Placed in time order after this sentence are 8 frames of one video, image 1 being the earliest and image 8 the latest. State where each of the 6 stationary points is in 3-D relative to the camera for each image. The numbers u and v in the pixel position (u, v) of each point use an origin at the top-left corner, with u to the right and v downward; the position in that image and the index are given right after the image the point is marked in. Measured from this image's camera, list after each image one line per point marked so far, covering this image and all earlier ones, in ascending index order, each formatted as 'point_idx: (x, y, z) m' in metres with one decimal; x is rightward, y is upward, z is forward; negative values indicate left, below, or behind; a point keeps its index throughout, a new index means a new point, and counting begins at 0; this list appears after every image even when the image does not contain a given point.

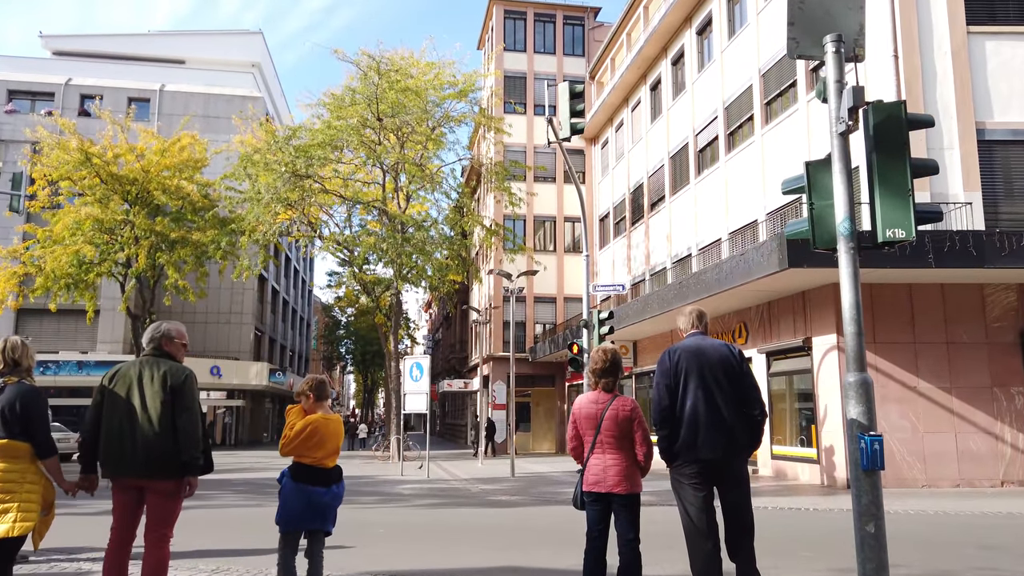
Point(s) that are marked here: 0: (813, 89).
0: (+7.0, +4.6, +17.7) m
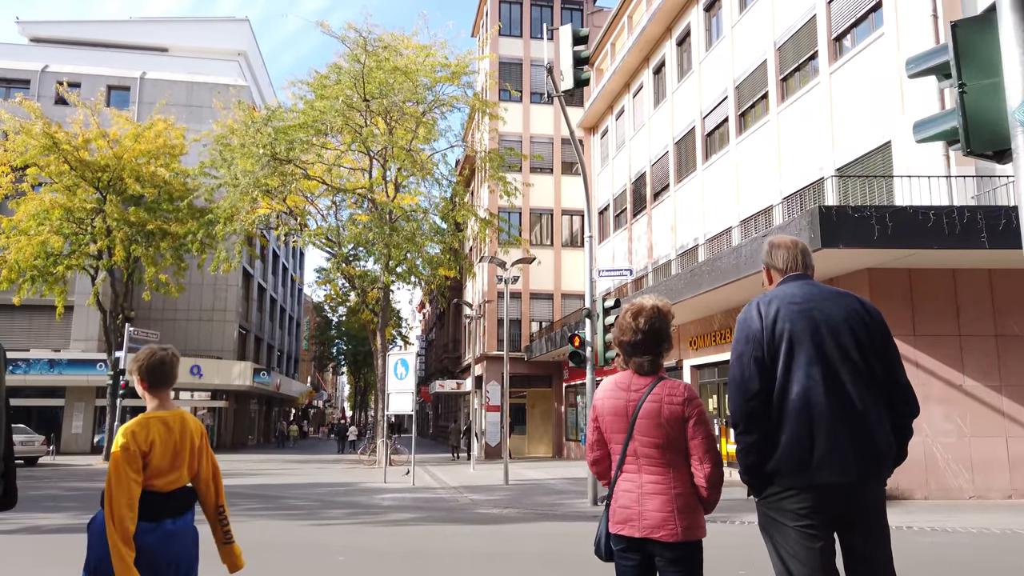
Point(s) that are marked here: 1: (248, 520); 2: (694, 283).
0: (+6.9, +4.9, +16.2) m
1: (-3.6, -3.2, +10.4) m
2: (+3.7, +0.1, +15.6) m
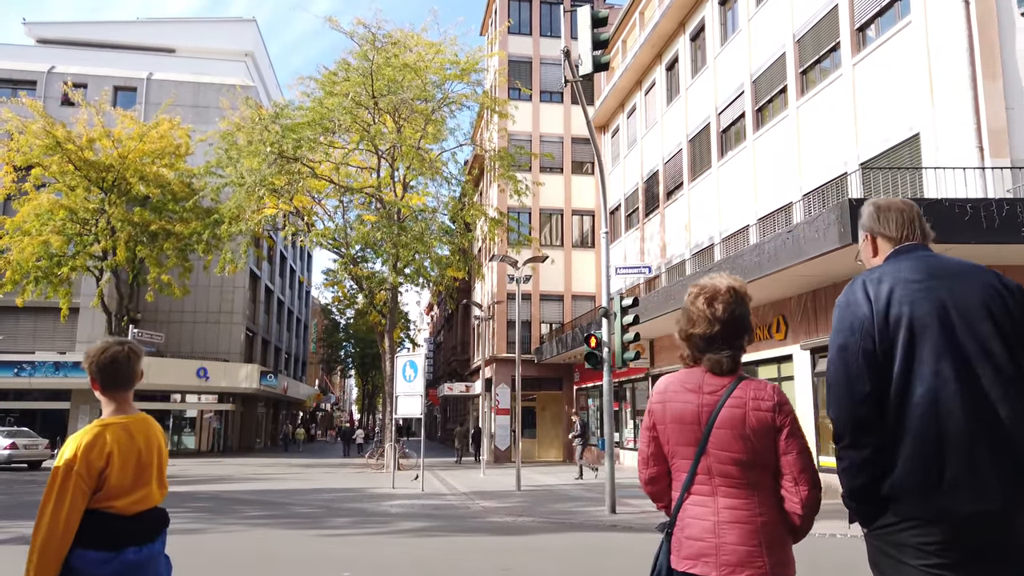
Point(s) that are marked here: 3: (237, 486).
0: (+7.2, +4.9, +15.6) m
1: (-3.4, -3.2, +9.9) m
2: (+4.0, +0.1, +15.0) m
3: (-6.6, -4.8, +18.4) m
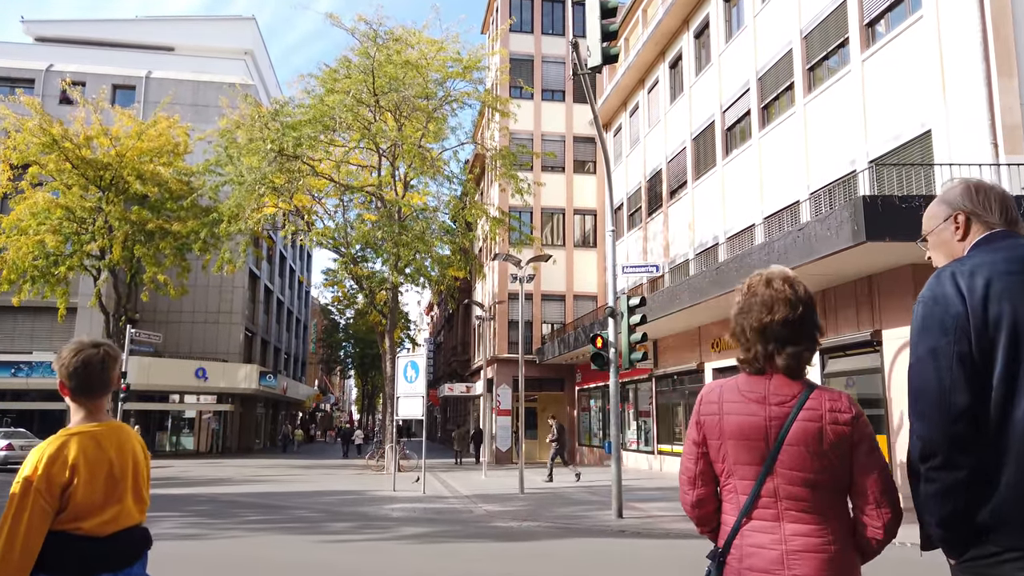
0: (+7.2, +4.9, +15.3) m
1: (-3.4, -3.1, +9.6) m
2: (+4.1, +0.1, +14.8) m
3: (-6.6, -4.8, +18.1) m
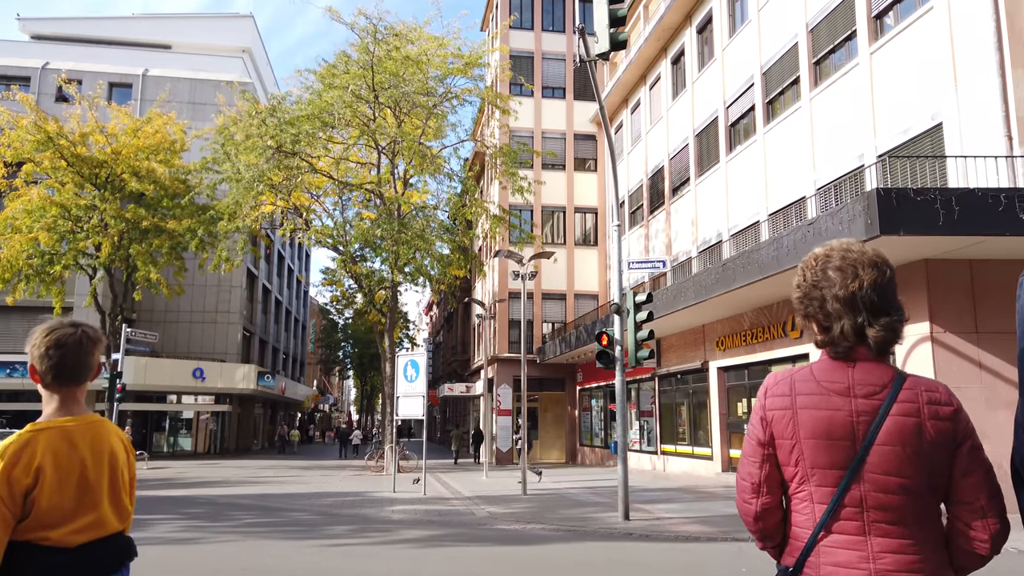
0: (+7.3, +4.9, +15.1) m
1: (-3.3, -3.1, +9.3) m
2: (+4.1, +0.2, +14.5) m
3: (-6.5, -4.7, +17.8) m
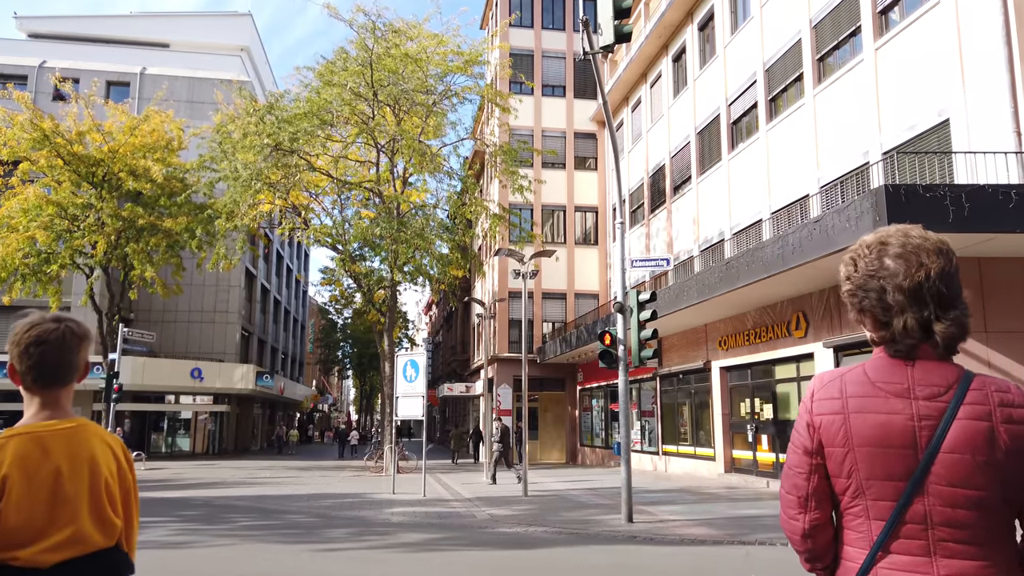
0: (+7.3, +5.0, +14.9) m
1: (-3.3, -3.1, +9.2) m
2: (+4.1, +0.2, +14.3) m
3: (-6.5, -4.7, +17.6) m
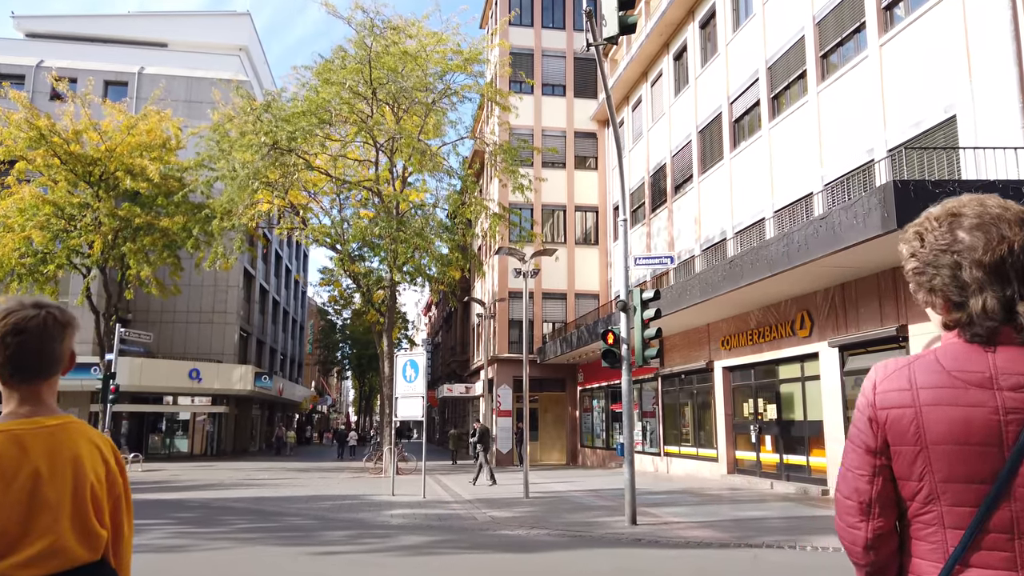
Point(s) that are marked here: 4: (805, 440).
0: (+7.3, +5.0, +14.7) m
1: (-3.3, -3.0, +9.0) m
2: (+4.1, +0.2, +14.1) m
3: (-6.5, -4.7, +17.4) m
4: (+5.7, -3.0, +14.8) m
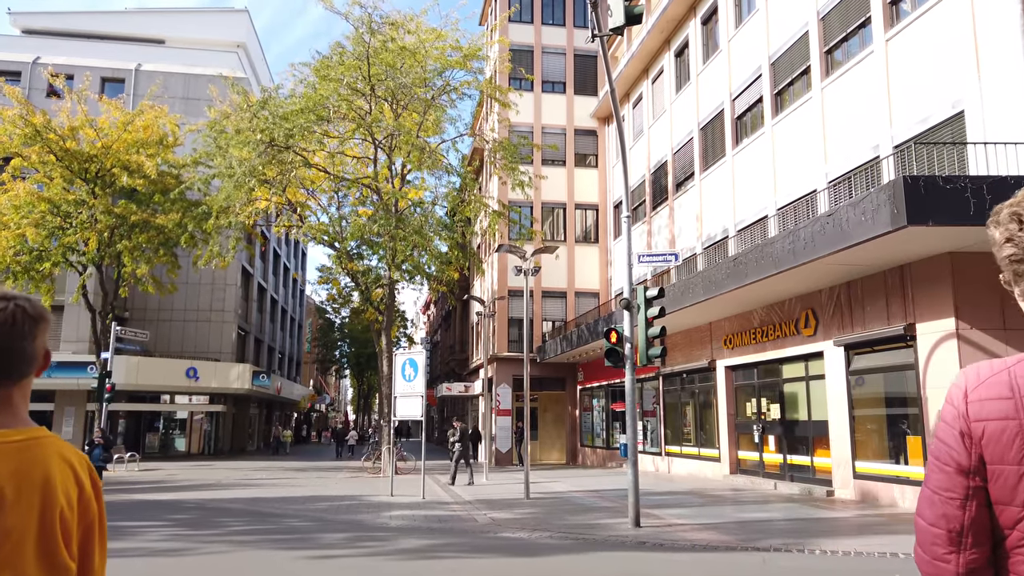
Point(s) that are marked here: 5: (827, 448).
0: (+7.3, +5.0, +14.5) m
1: (-3.2, -3.0, +8.8) m
2: (+4.1, +0.3, +13.9) m
3: (-6.5, -4.7, +17.2) m
4: (+5.7, -2.9, +14.6) m
5: (+5.8, -3.0, +14.0) m
